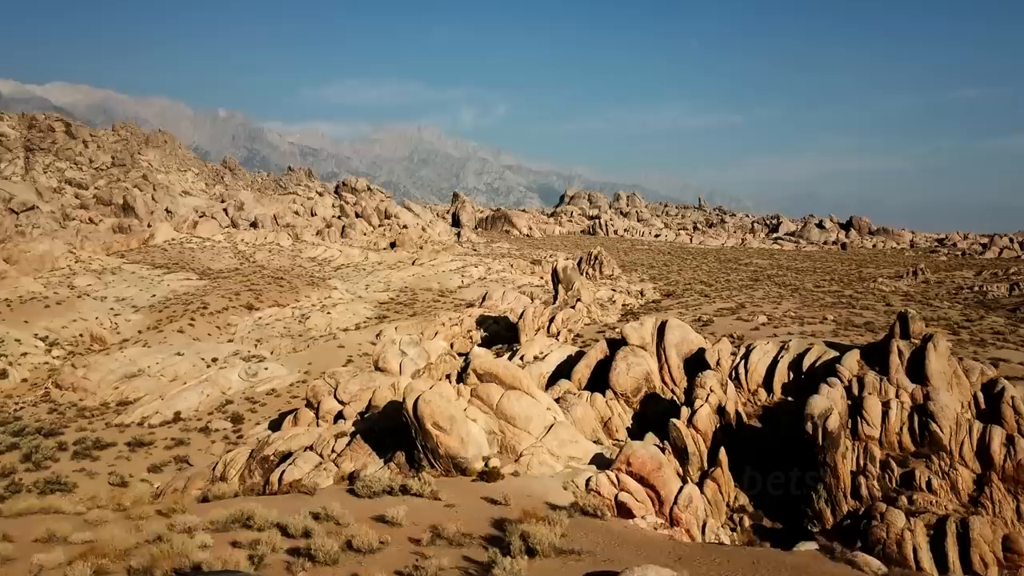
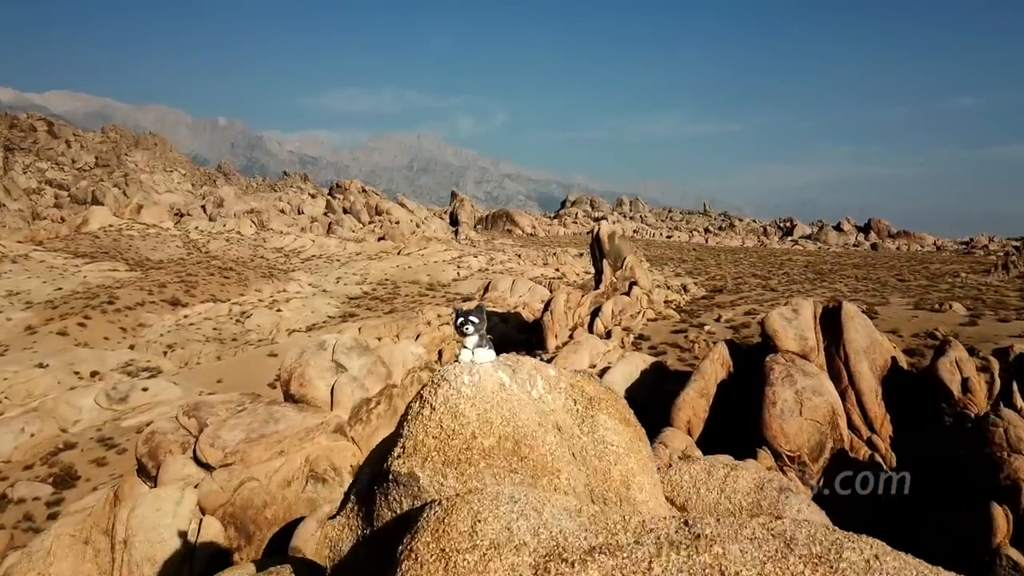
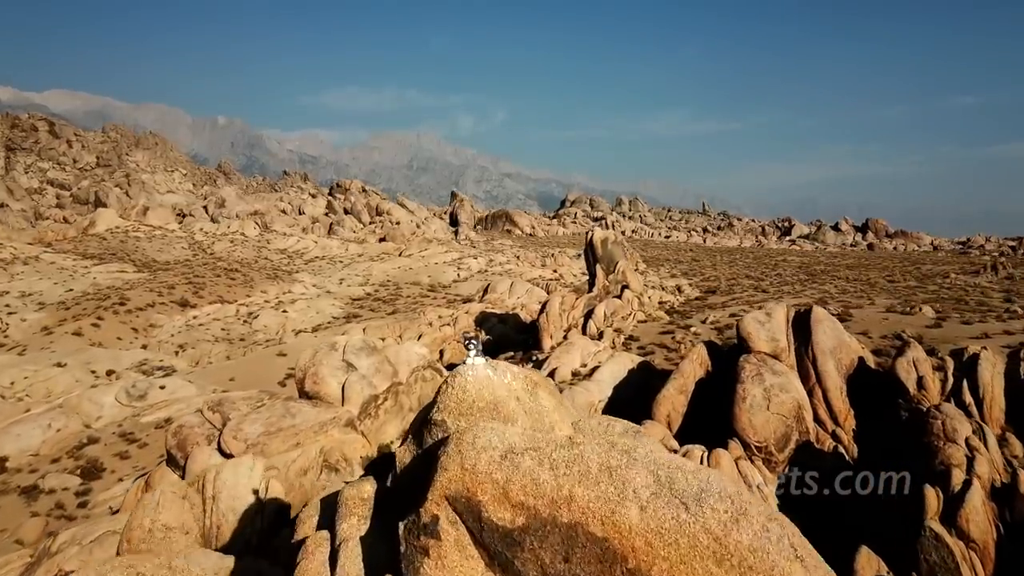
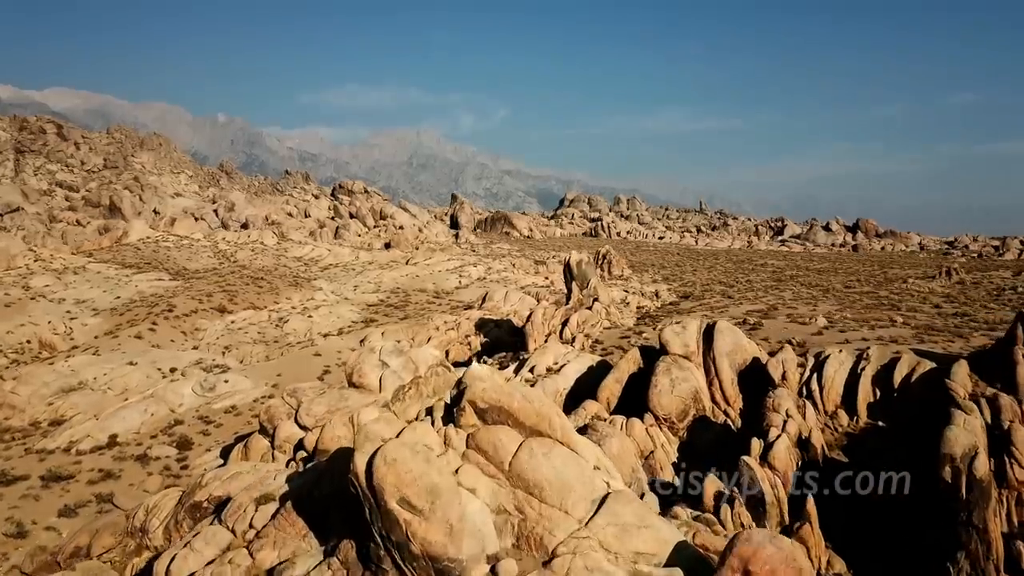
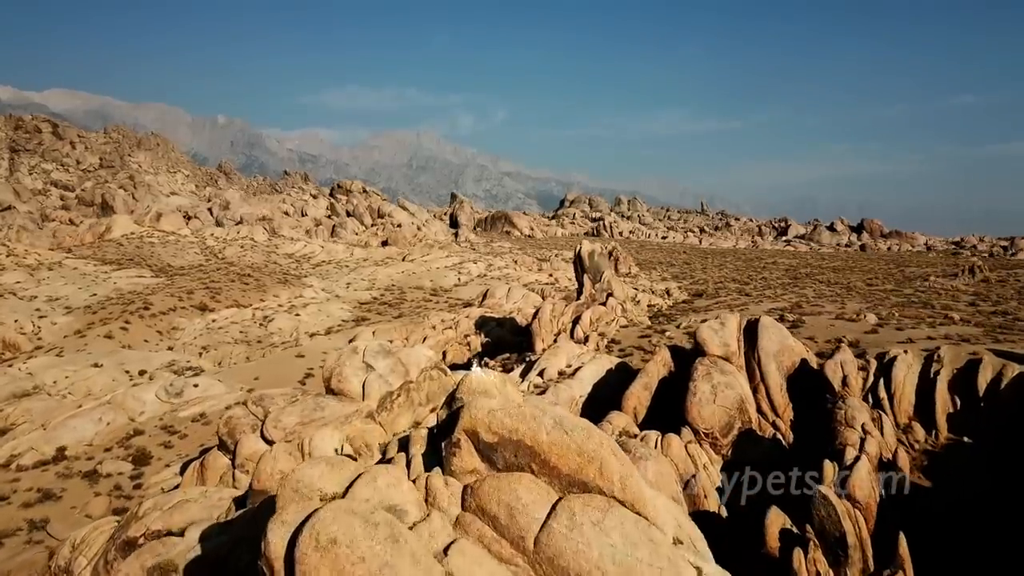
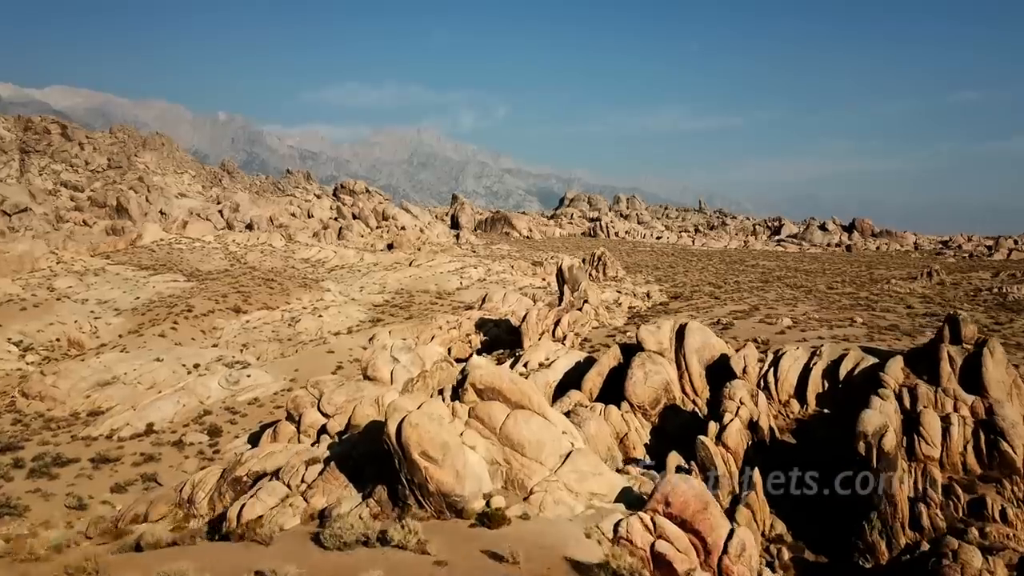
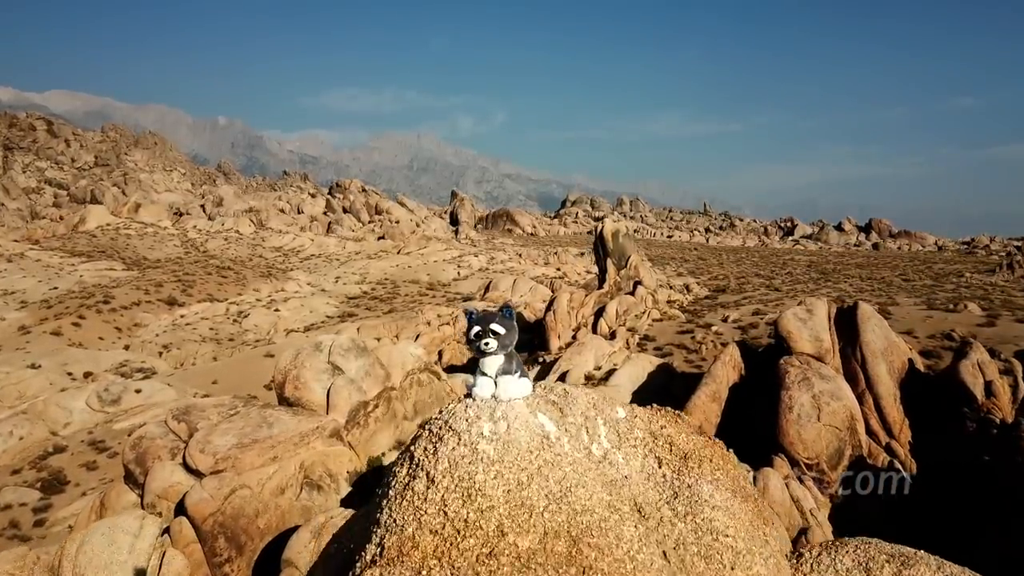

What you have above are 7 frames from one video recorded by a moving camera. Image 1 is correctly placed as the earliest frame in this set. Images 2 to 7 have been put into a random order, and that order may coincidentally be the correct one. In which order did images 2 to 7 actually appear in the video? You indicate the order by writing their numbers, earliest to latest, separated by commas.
6, 4, 5, 3, 2, 7
